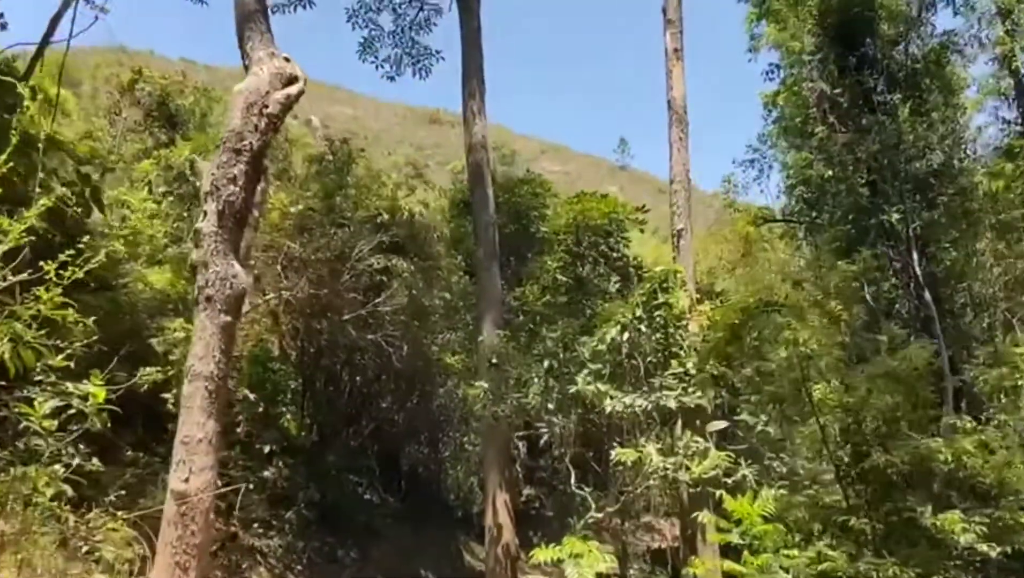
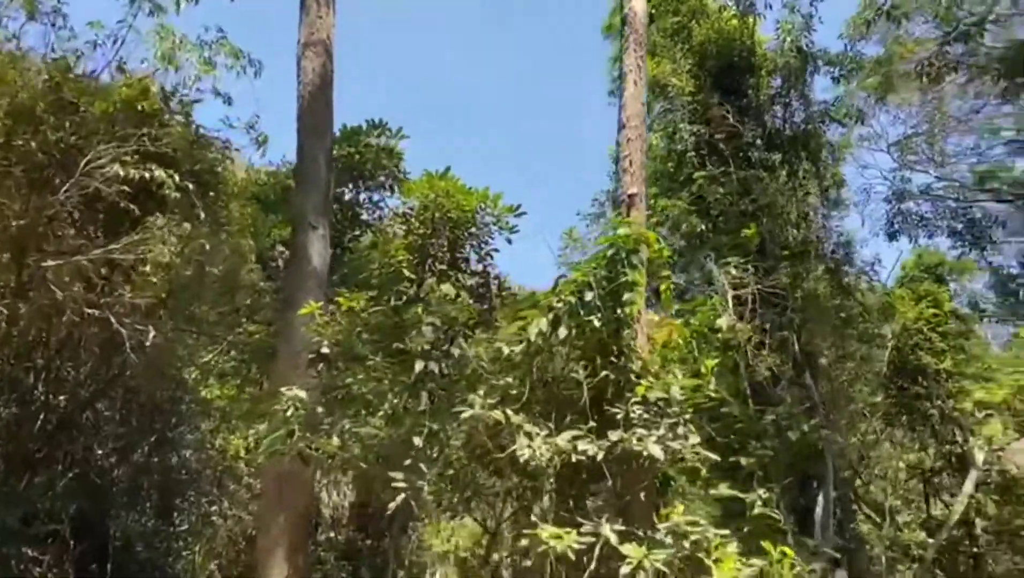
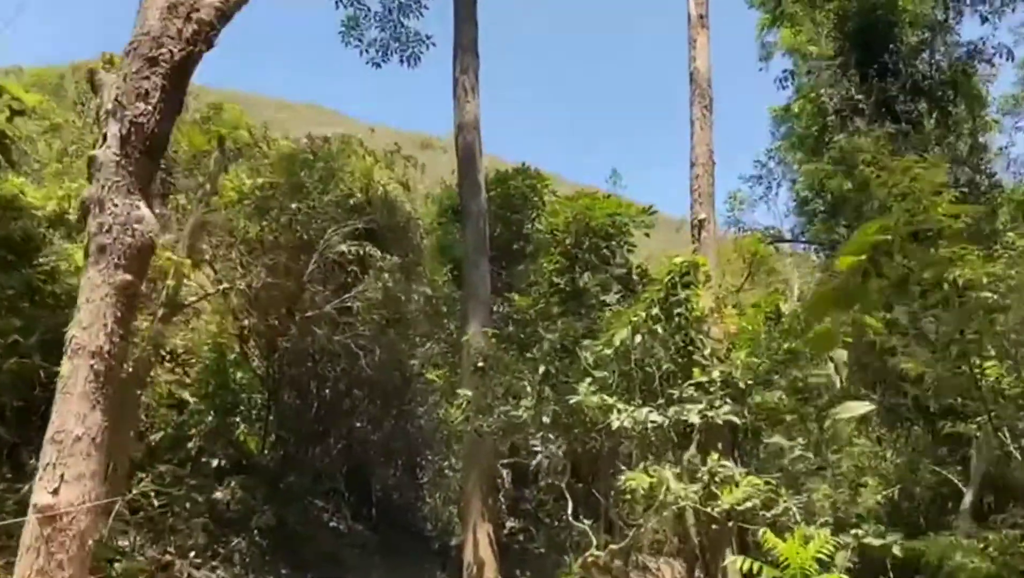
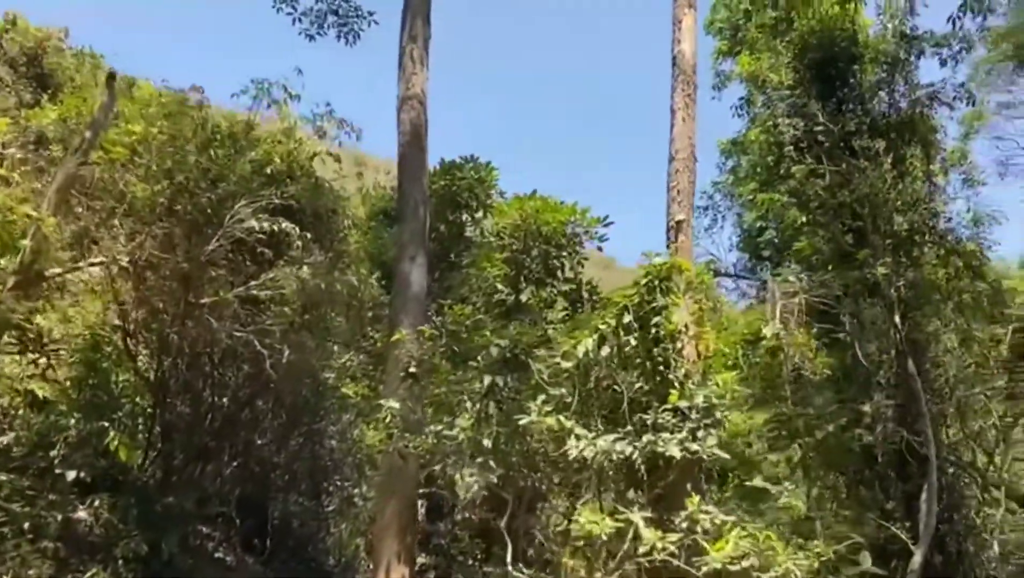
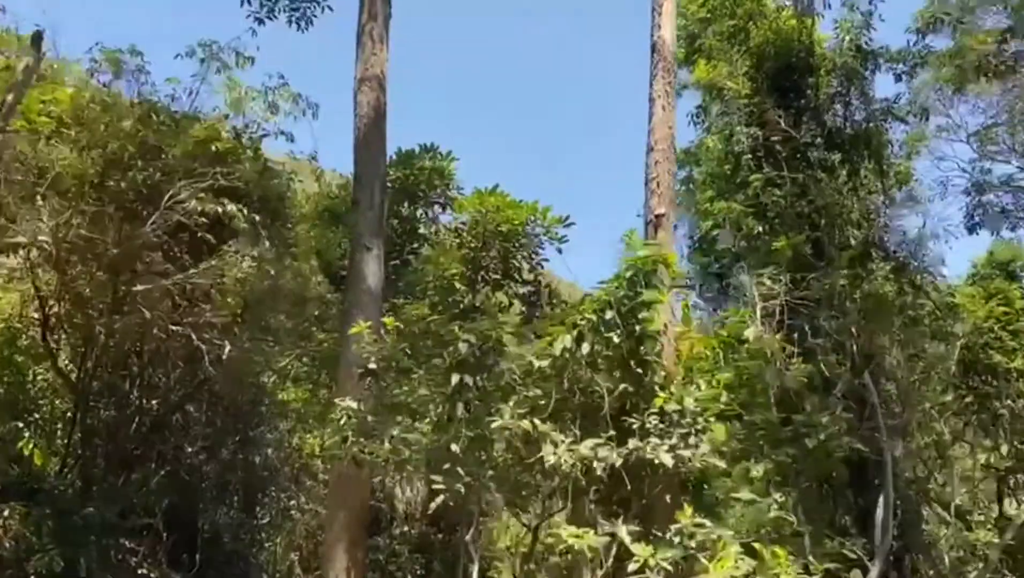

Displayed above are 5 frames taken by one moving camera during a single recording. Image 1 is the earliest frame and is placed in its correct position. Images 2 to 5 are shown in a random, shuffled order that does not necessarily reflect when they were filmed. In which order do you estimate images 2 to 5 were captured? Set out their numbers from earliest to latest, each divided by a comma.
3, 4, 5, 2
